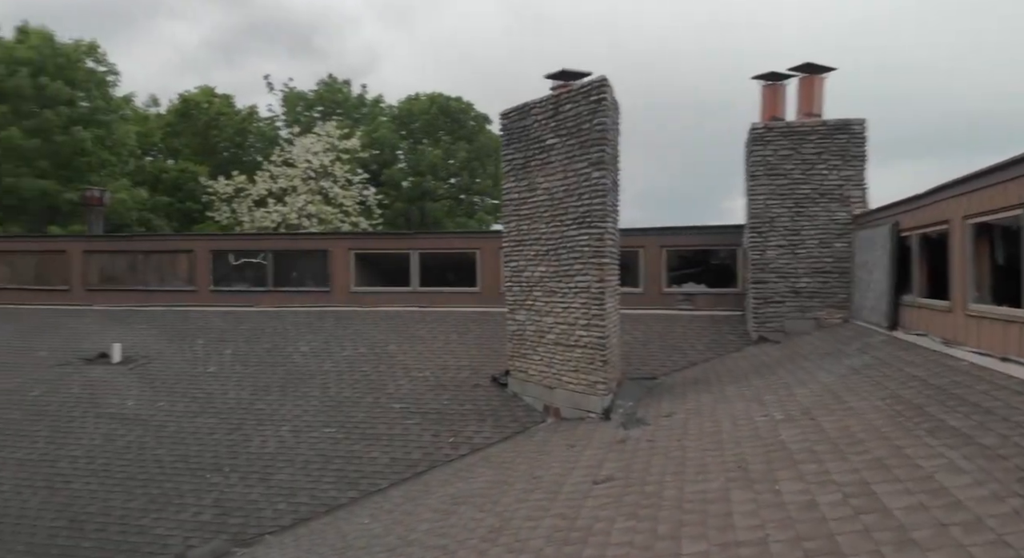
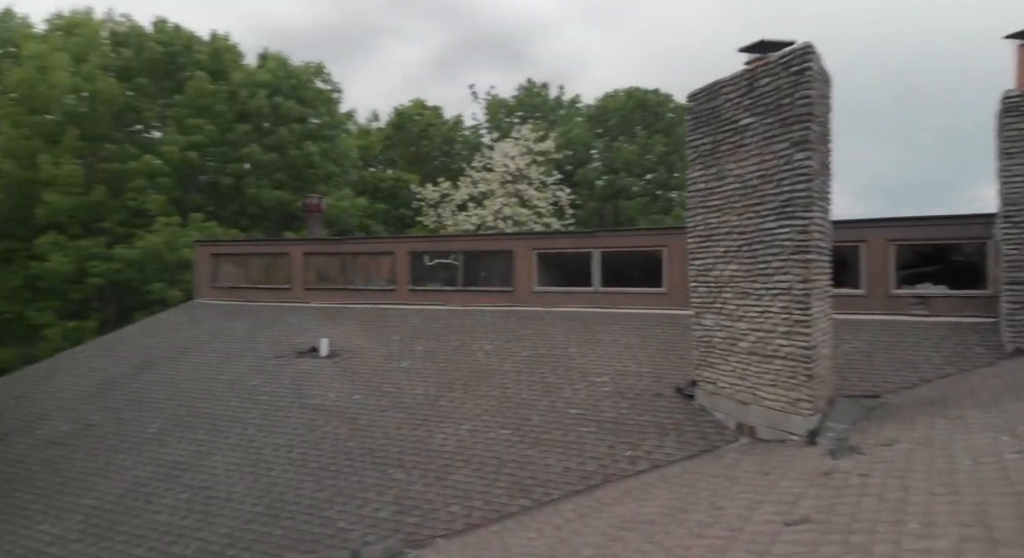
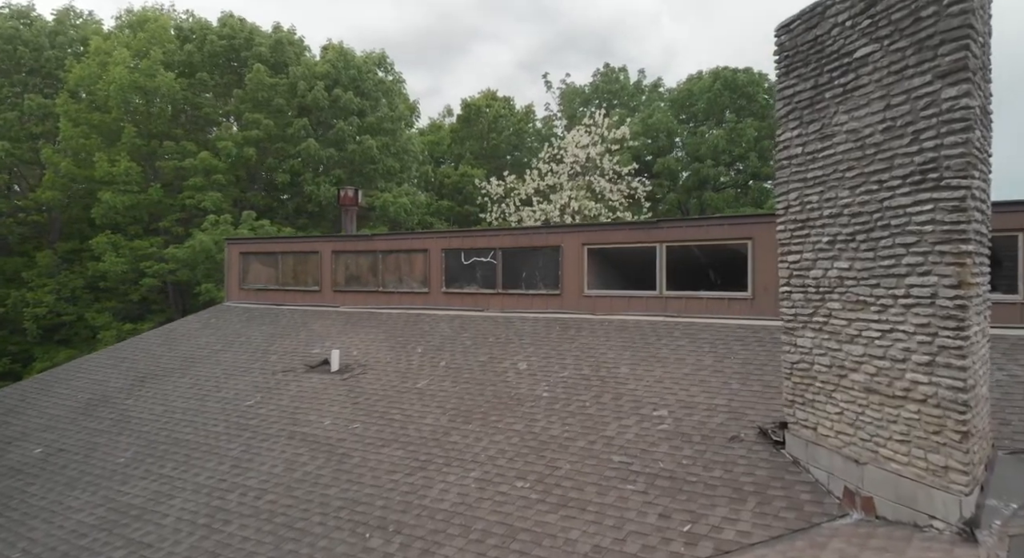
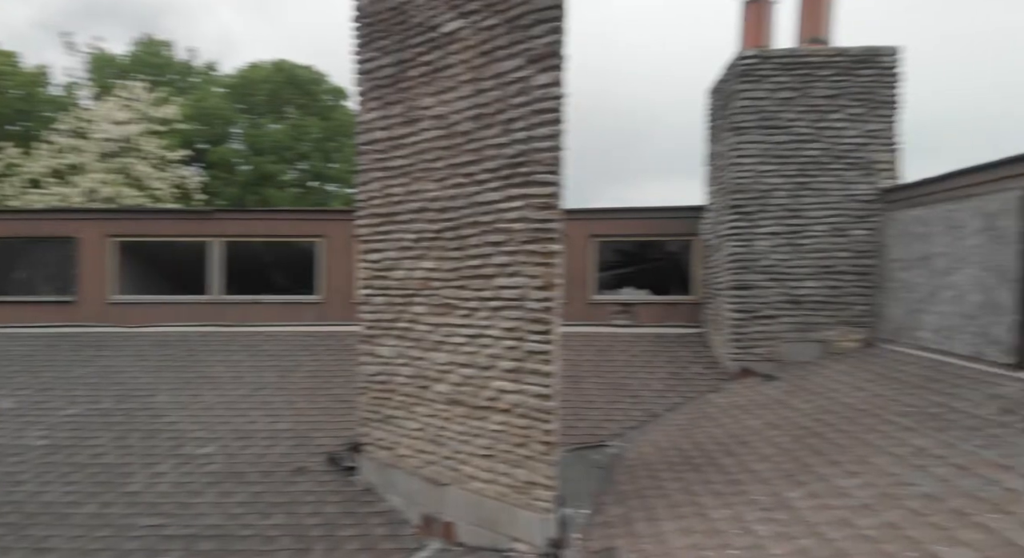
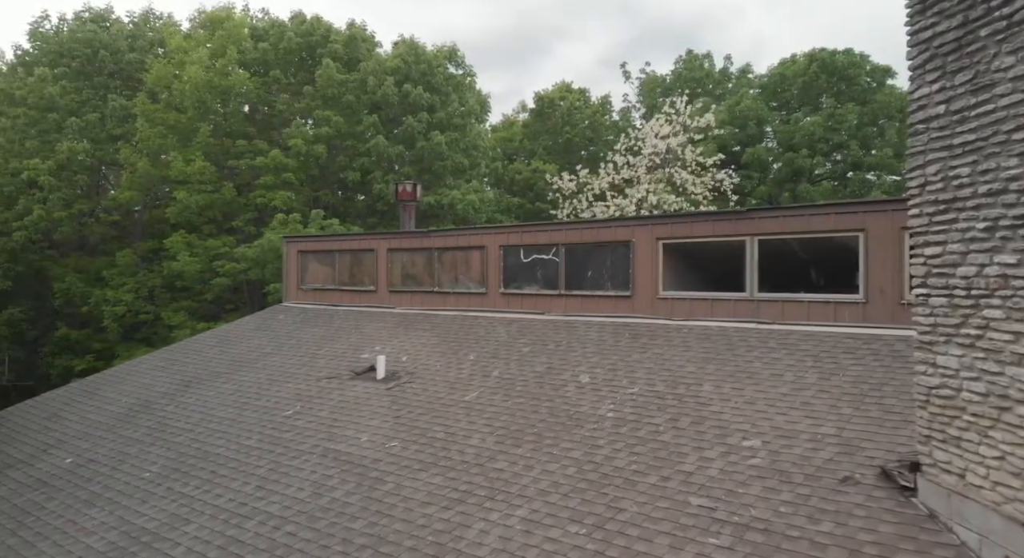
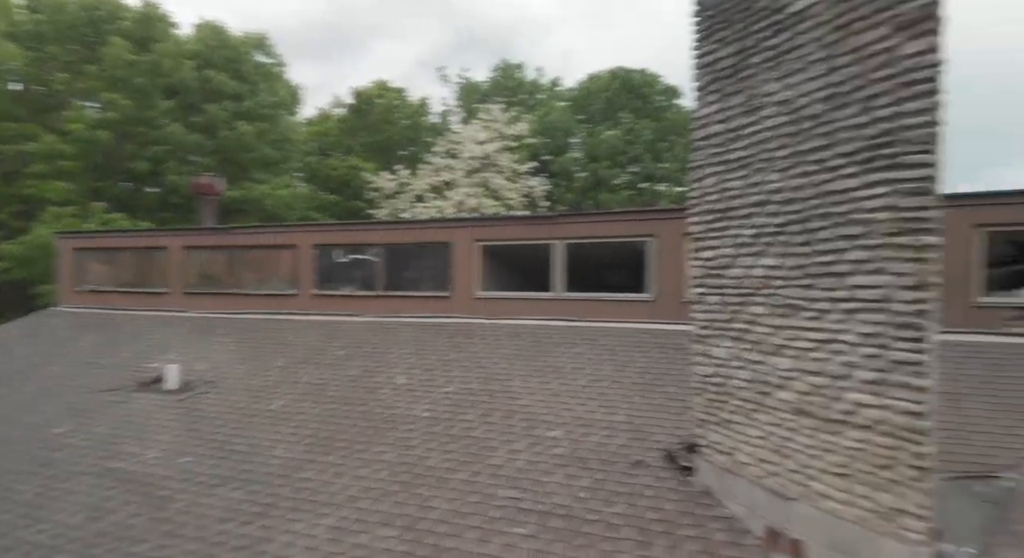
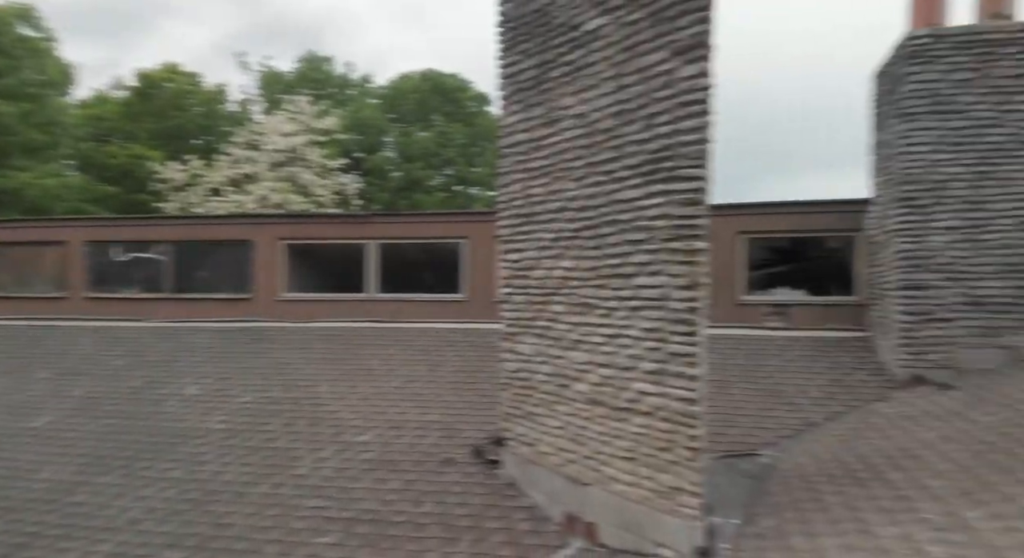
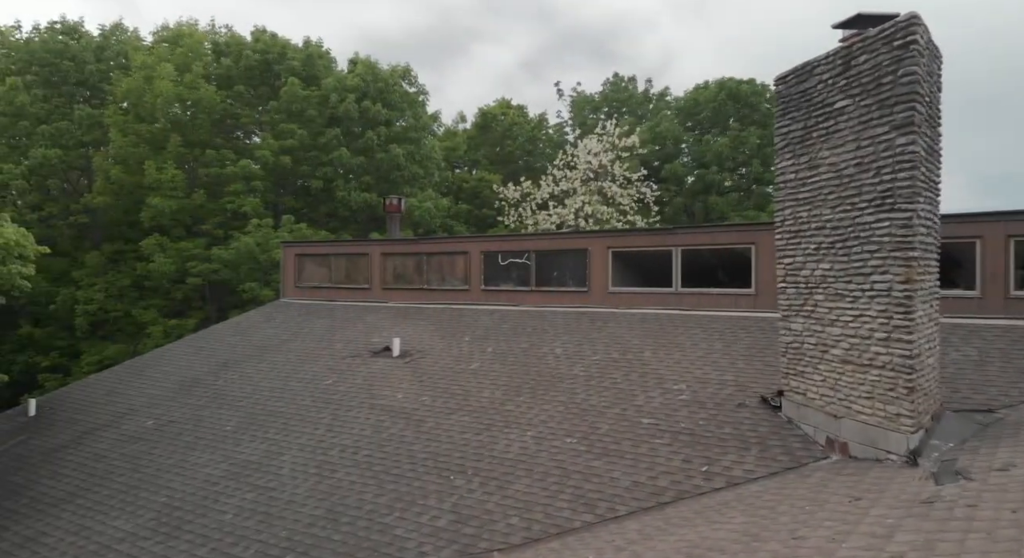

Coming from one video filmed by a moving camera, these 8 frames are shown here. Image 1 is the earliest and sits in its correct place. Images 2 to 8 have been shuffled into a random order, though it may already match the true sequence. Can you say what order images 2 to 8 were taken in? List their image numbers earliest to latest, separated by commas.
2, 8, 3, 5, 6, 7, 4
